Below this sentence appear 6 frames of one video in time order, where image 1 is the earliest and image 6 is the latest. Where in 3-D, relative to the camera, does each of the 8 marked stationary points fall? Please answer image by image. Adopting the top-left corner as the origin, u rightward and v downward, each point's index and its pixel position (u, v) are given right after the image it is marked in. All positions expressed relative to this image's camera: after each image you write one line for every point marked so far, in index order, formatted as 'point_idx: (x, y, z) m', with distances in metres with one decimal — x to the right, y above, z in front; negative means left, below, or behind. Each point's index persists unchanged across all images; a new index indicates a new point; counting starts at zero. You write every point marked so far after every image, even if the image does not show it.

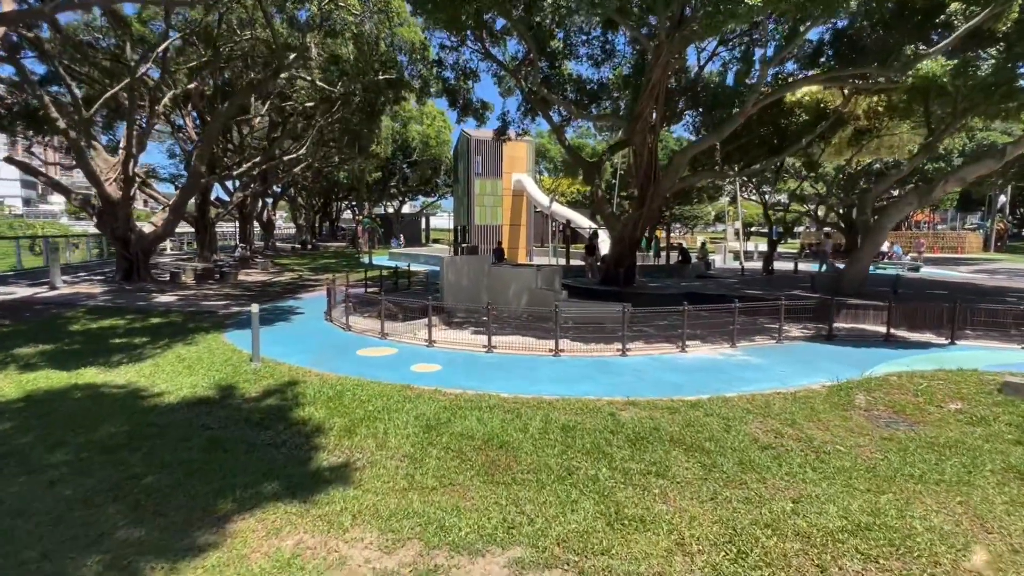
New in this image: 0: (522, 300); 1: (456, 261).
0: (+0.3, -0.4, +16.4) m
1: (-1.8, +0.9, +16.1) m
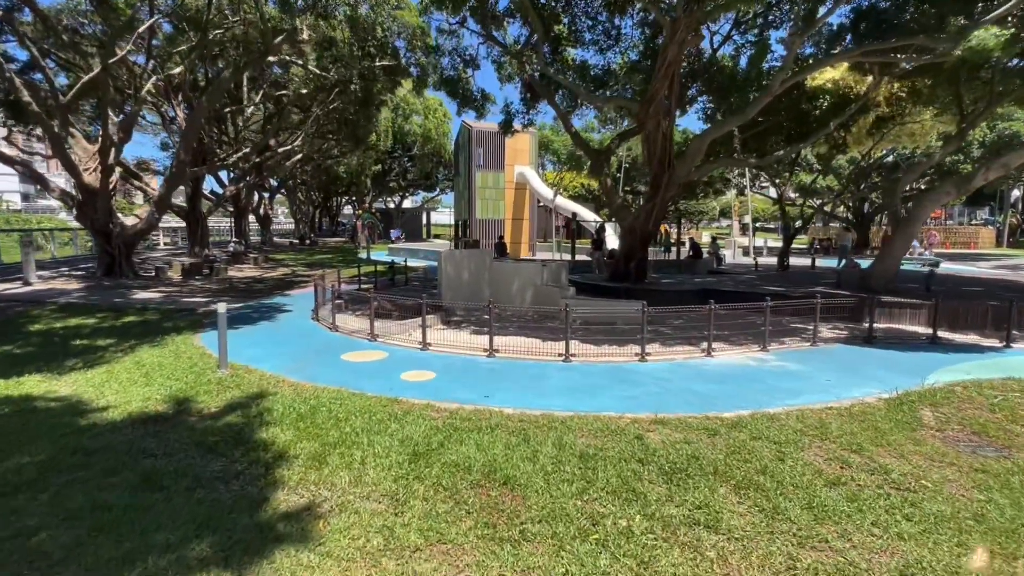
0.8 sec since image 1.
0: (+0.4, -0.3, +15.3) m
1: (-1.7, +1.0, +15.0) m
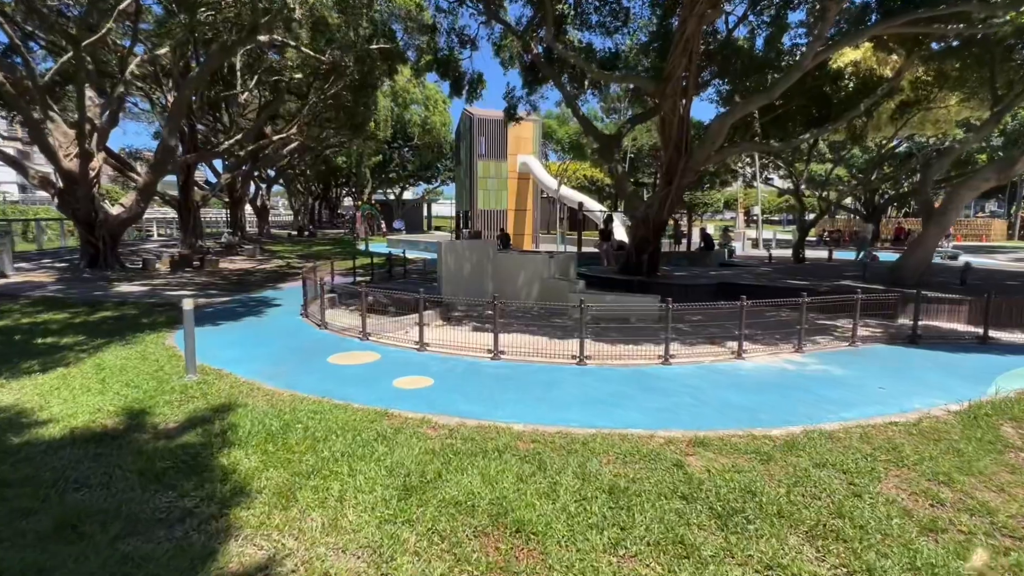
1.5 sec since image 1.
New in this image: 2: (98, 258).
0: (+0.6, -0.1, +14.3) m
1: (-1.6, +1.2, +14.0) m
2: (-16.1, +1.2, +19.5) m
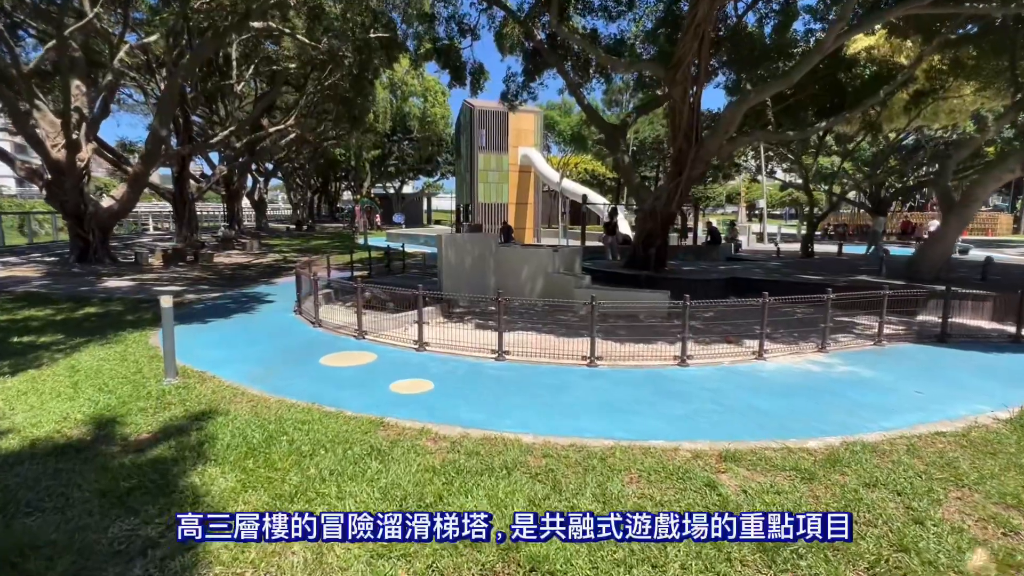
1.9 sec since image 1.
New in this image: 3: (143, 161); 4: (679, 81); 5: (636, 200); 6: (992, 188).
0: (+0.7, +0.1, +13.7) m
1: (-1.5, +1.3, +13.4) m
2: (-16.0, +1.4, +19.0) m
3: (-13.2, +4.5, +18.0) m
4: (+4.5, +5.6, +13.7) m
5: (+3.9, +2.7, +15.6) m
6: (+12.5, +2.6, +13.2) m
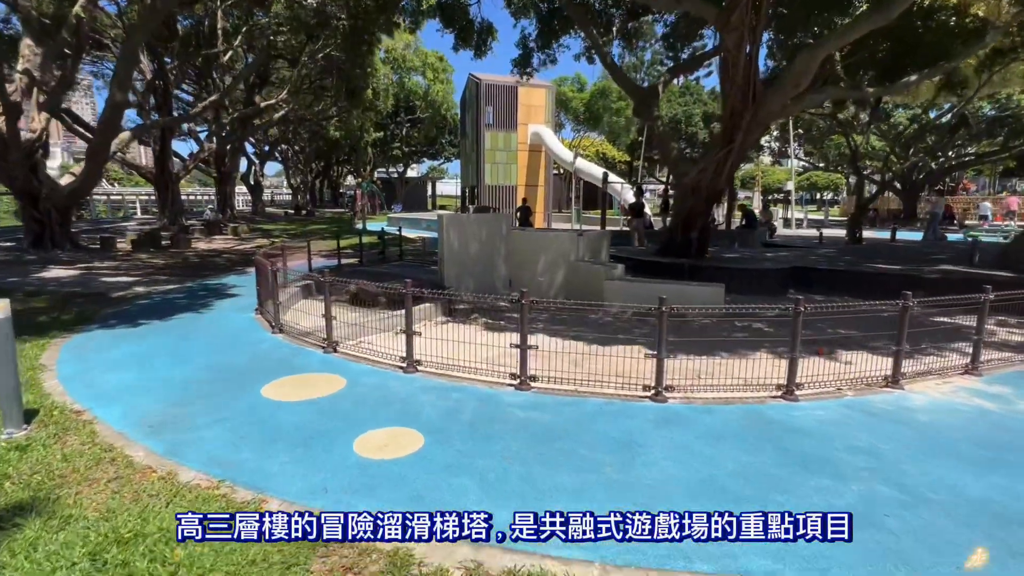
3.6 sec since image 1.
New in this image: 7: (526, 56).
0: (+1.0, +0.2, +11.4) m
1: (-1.1, +1.5, +11.1) m
2: (-15.6, +1.7, +16.8) m
3: (-12.8, +4.9, +15.7) m
4: (+4.9, +5.8, +11.2) m
5: (+4.3, +3.0, +13.2) m
6: (+12.9, +2.8, +10.6) m
7: (+0.5, +8.3, +18.1) m
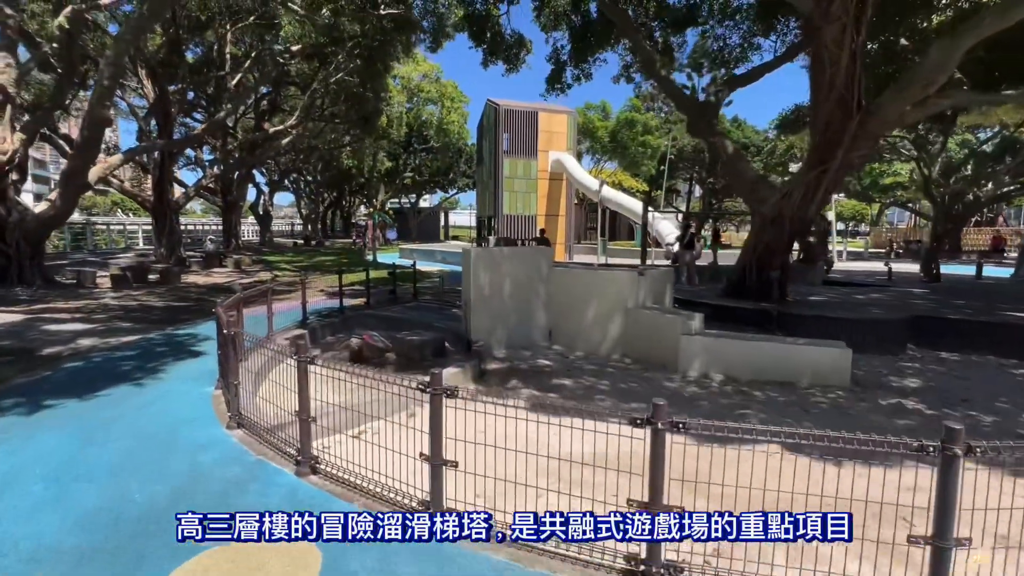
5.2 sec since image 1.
0: (+1.8, -0.7, +9.0) m
1: (-0.3, +0.6, +8.8) m
2: (-14.7, +0.5, +14.8) m
3: (-11.9, +3.7, +13.8) m
4: (+5.7, +4.8, +9.0) m
5: (+5.1, +1.9, +10.9) m
6: (+13.6, +1.8, +8.1) m
7: (+1.5, +7.0, +16.1) m
